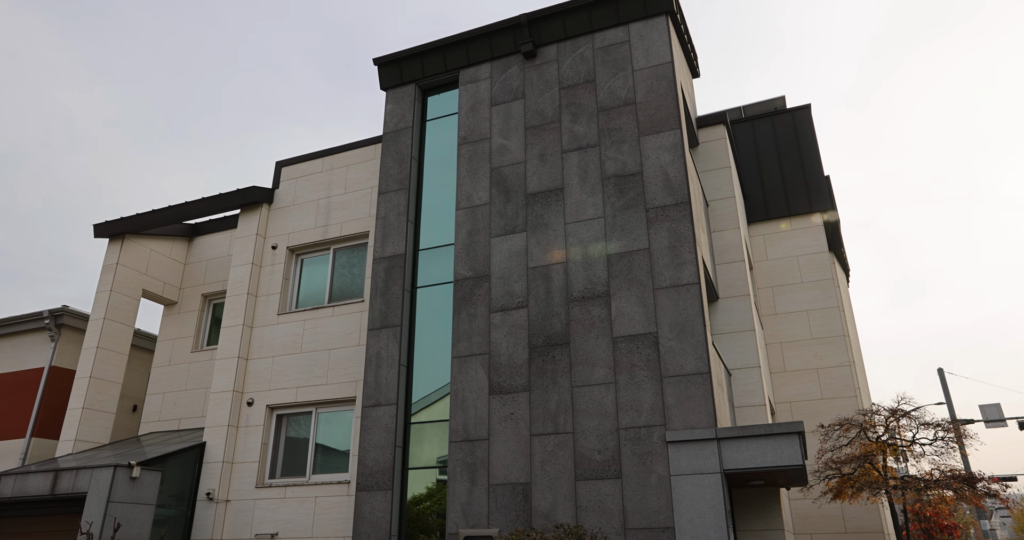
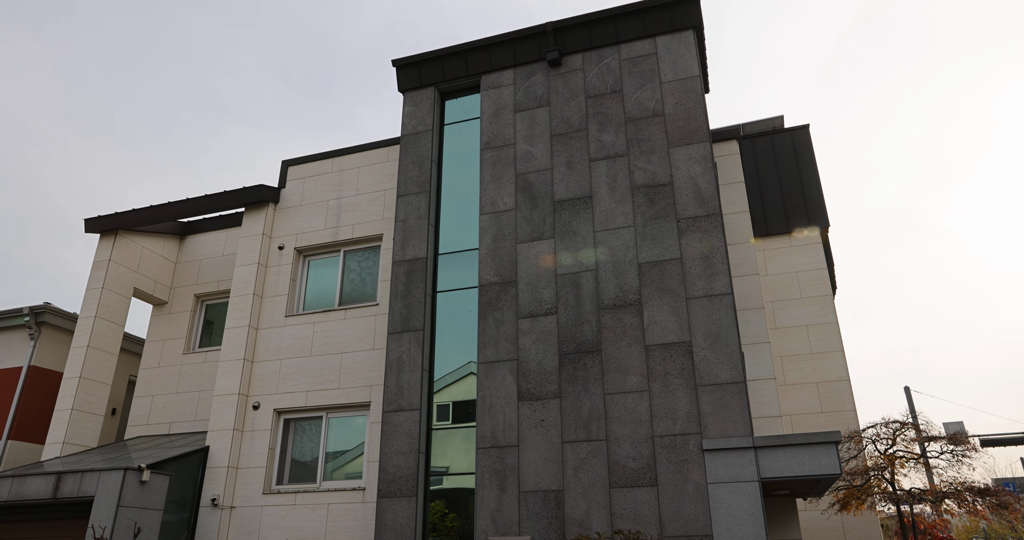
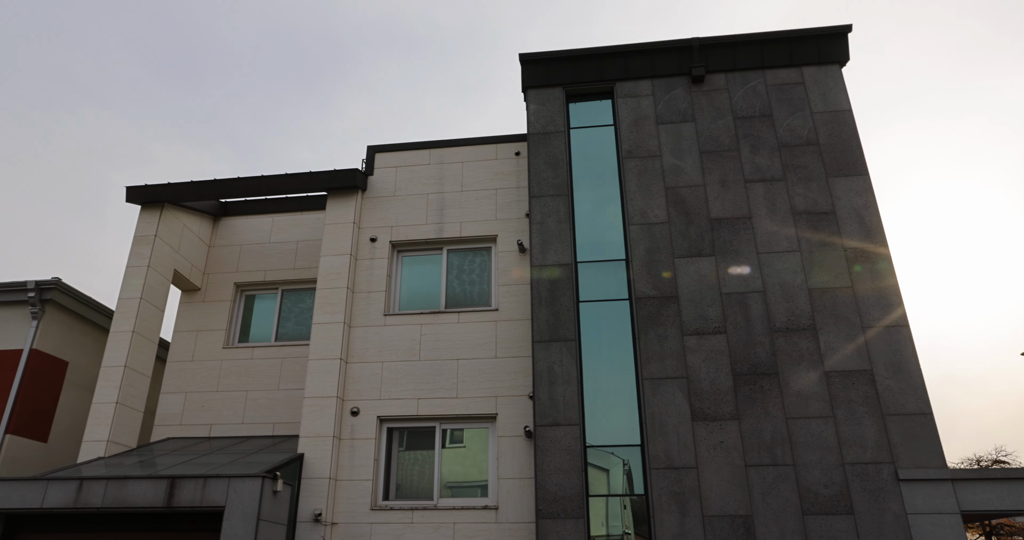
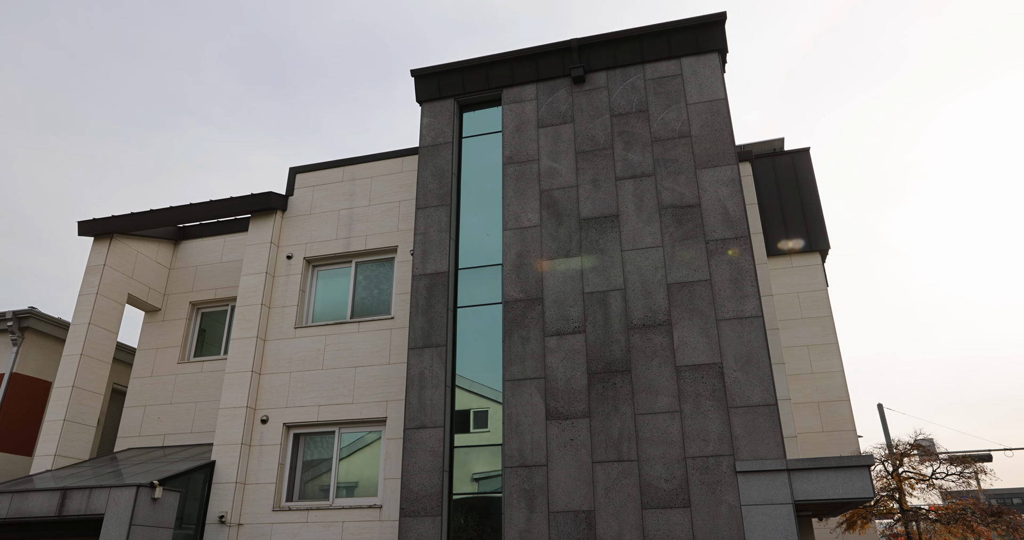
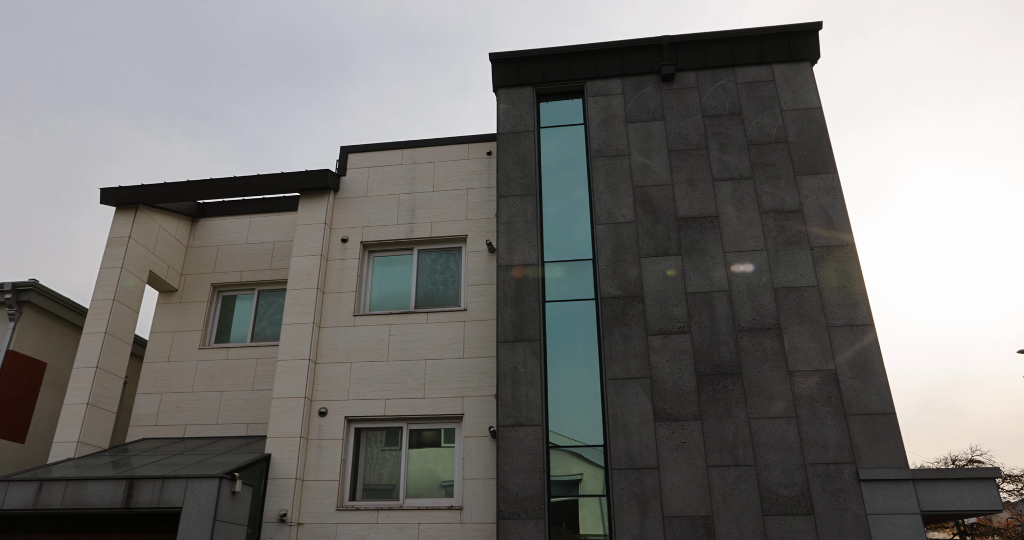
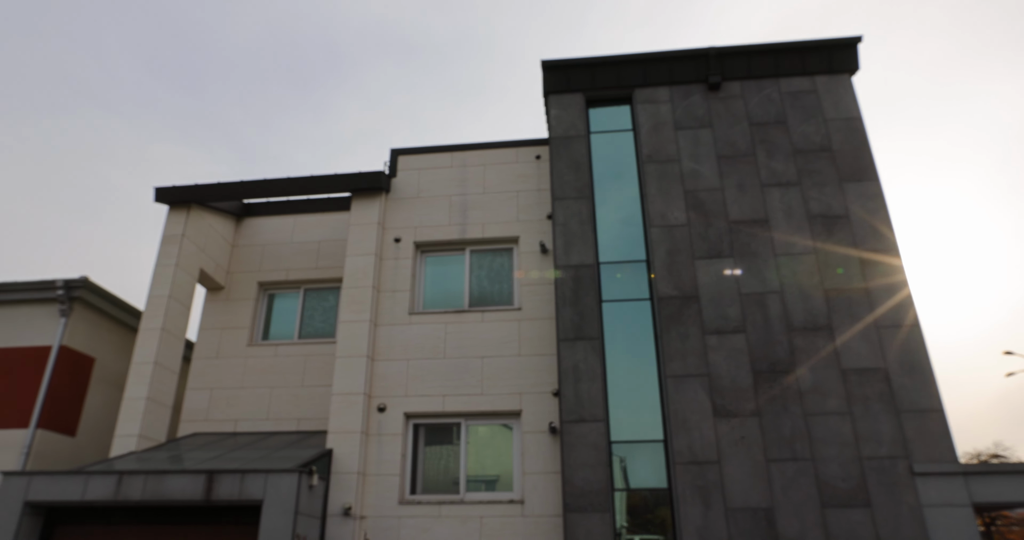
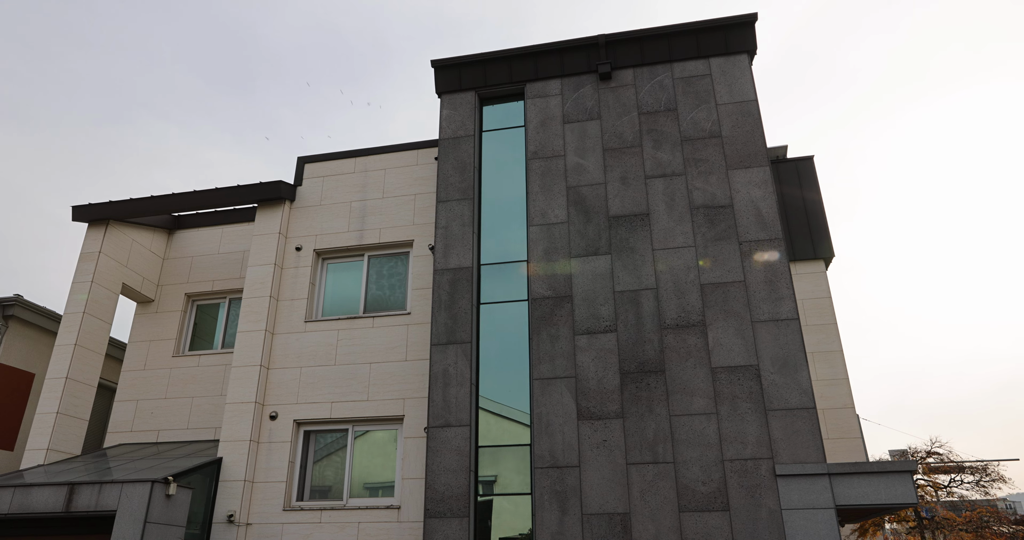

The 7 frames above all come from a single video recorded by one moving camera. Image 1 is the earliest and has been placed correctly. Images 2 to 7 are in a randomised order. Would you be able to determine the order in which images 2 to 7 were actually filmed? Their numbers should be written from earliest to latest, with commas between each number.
2, 4, 7, 5, 3, 6
